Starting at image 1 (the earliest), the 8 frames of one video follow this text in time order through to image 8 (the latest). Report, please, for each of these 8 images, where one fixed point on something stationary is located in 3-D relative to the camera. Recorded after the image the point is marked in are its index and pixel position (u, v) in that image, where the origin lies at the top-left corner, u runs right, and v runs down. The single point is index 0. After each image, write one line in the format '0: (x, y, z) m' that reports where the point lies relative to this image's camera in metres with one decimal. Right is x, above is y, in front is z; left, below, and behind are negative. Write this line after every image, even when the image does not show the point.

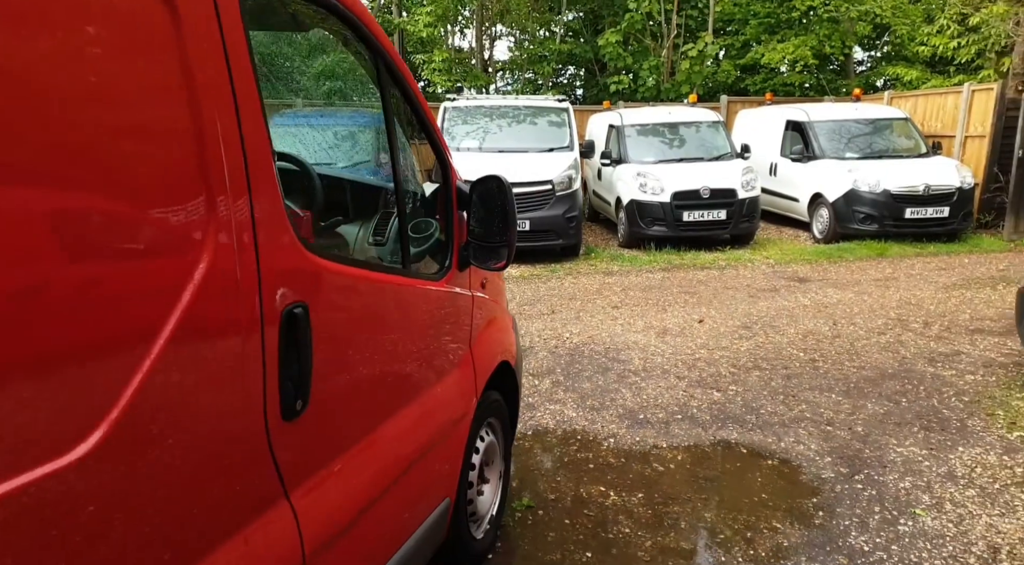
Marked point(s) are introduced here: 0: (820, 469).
0: (+1.6, -0.9, +3.7) m
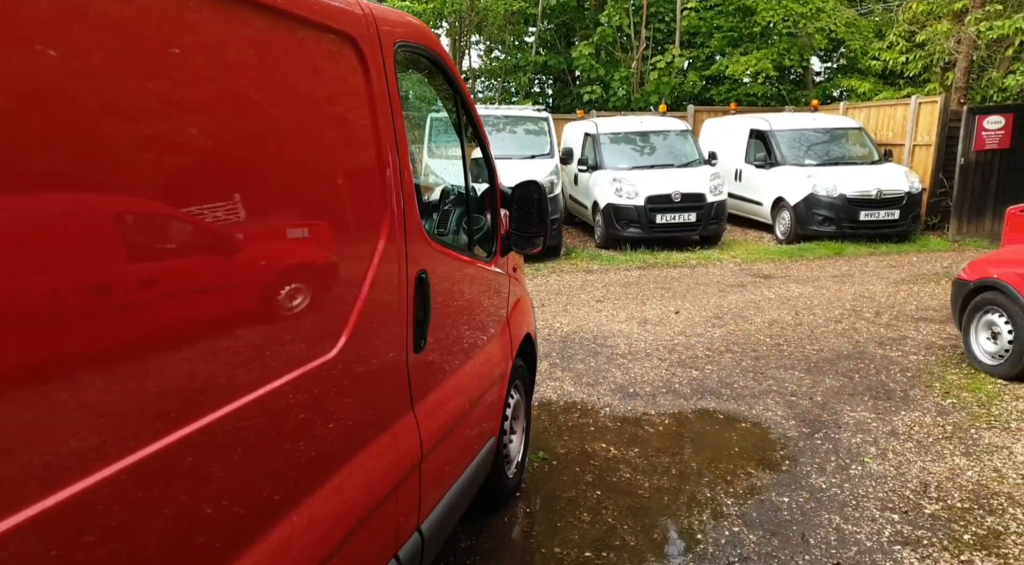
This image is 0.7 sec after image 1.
0: (+1.7, -0.9, +4.3) m
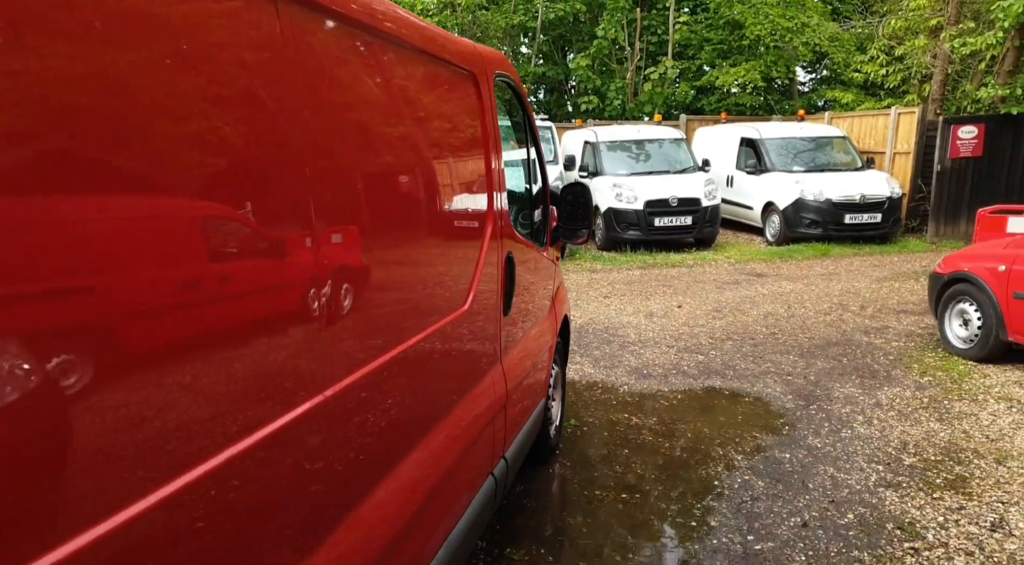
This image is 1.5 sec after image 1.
0: (+1.9, -0.8, +5.0) m
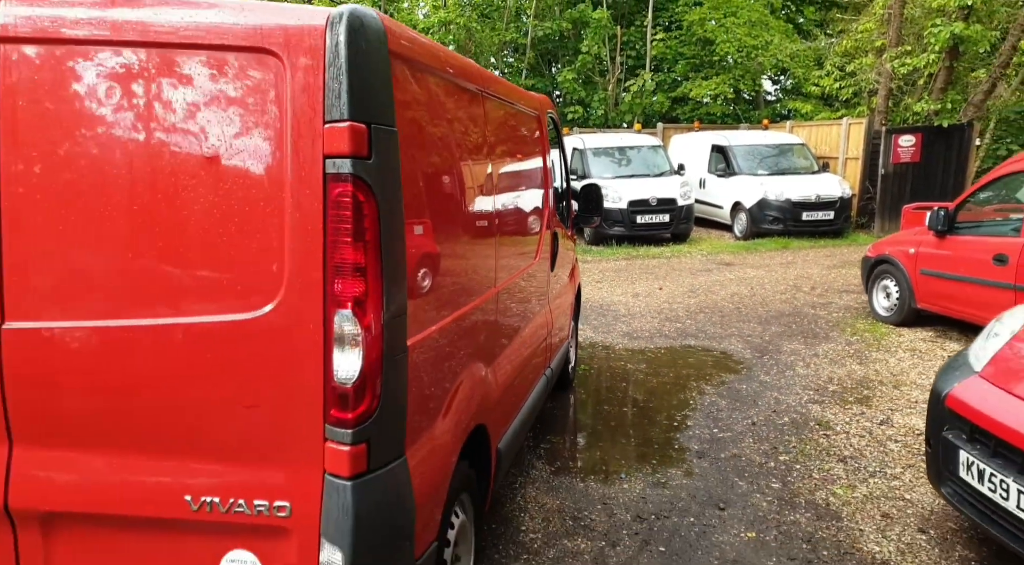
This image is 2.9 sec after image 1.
0: (+2.1, -0.6, +6.4) m
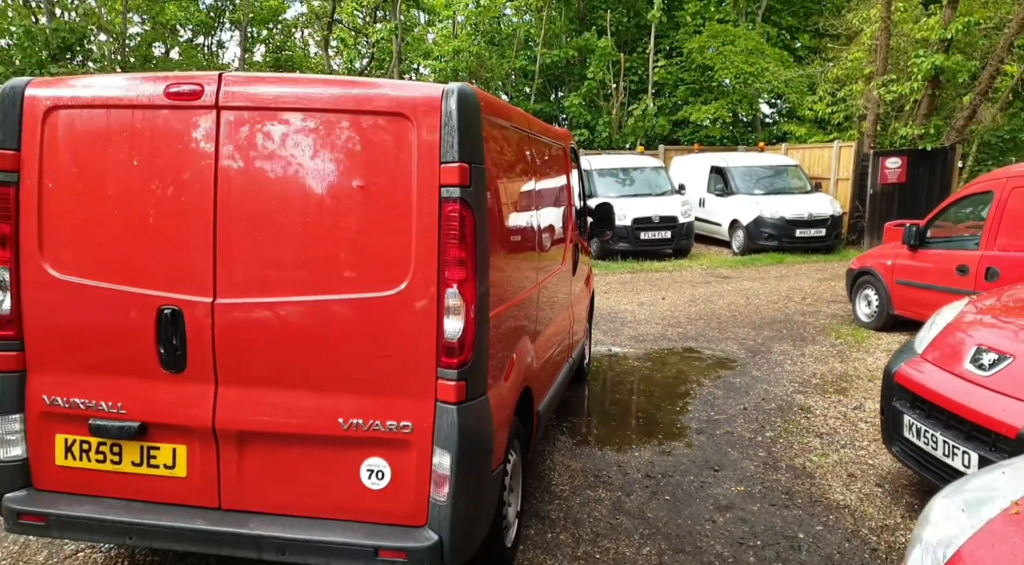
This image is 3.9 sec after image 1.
0: (+2.3, -0.7, +7.2) m
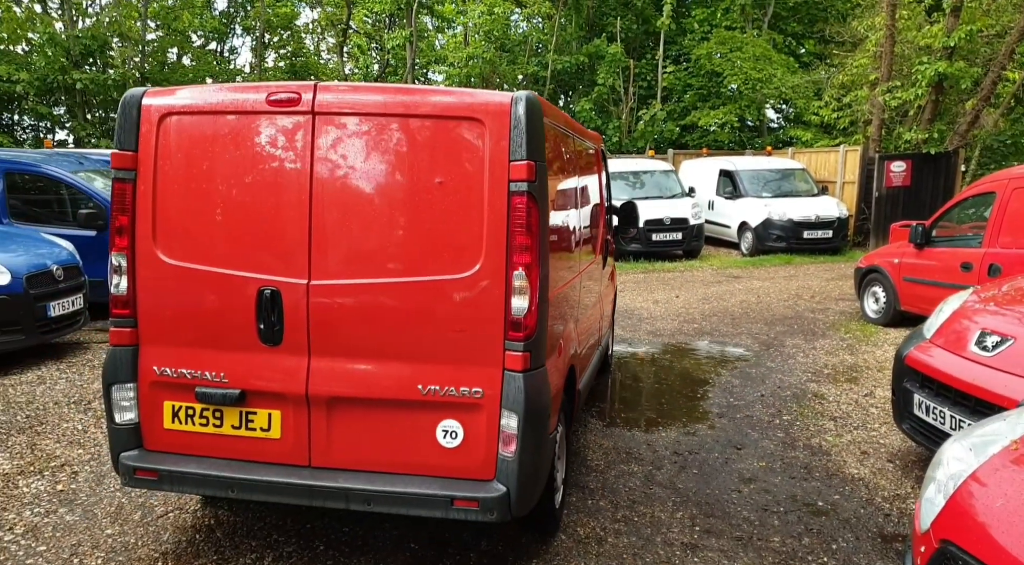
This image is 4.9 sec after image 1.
0: (+2.5, -0.7, +7.5) m
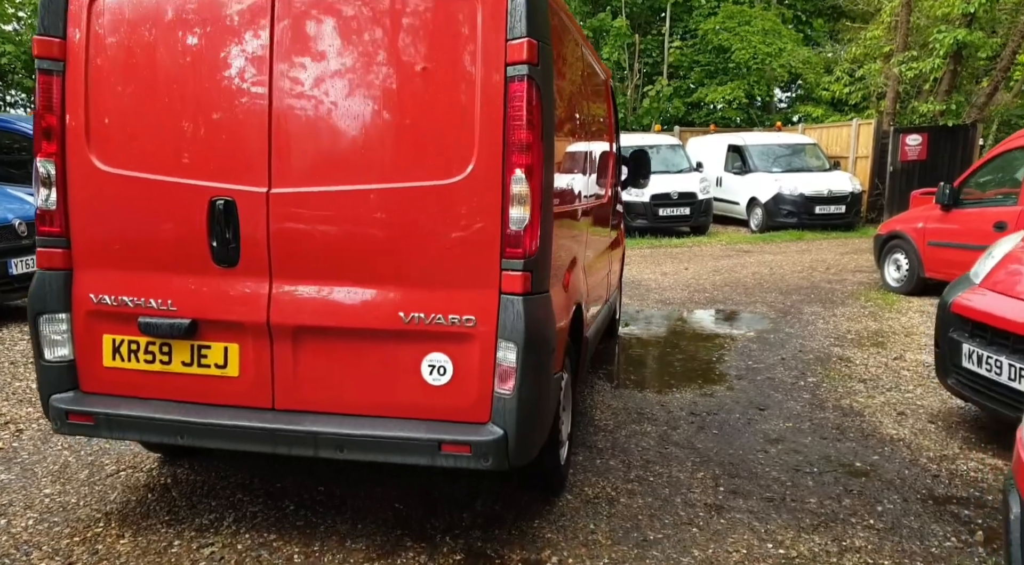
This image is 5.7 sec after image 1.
0: (+2.5, -0.3, +7.0) m
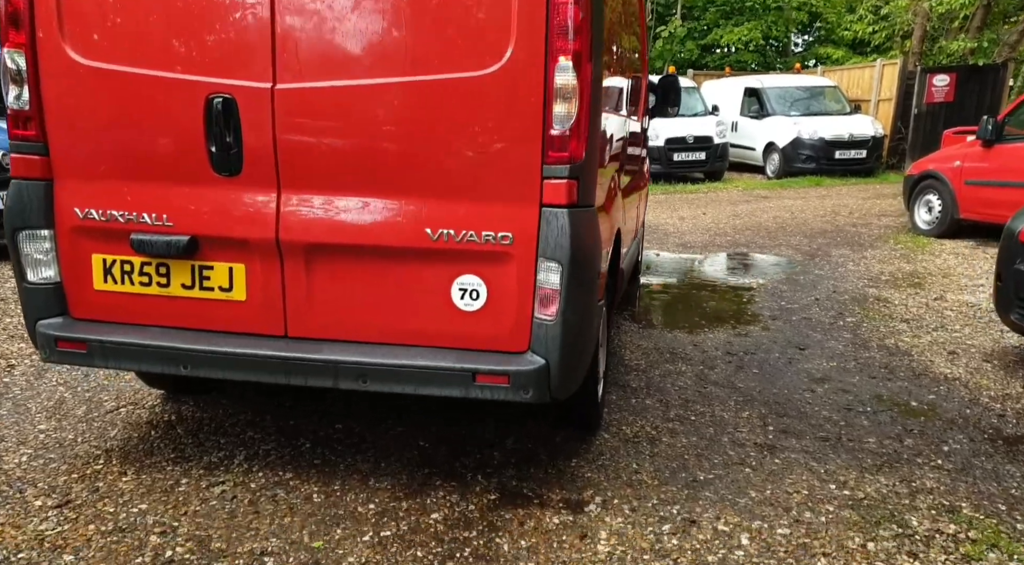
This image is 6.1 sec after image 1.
0: (+2.7, +0.3, +6.8) m
